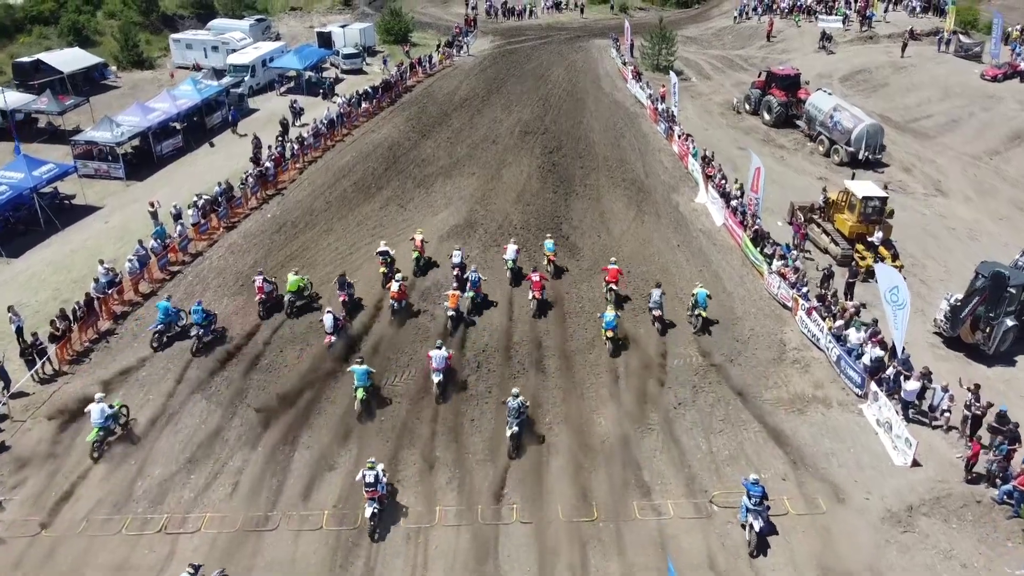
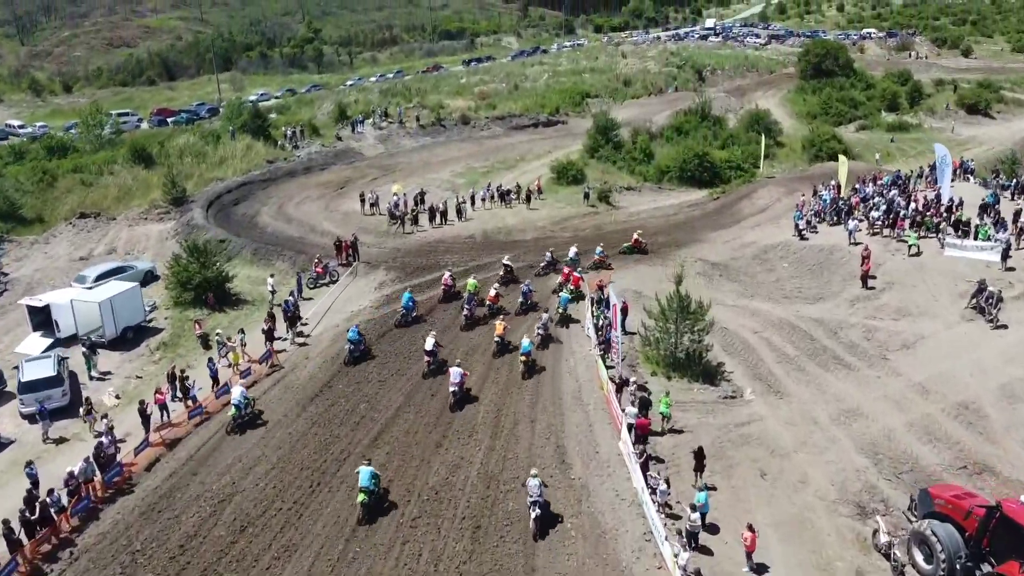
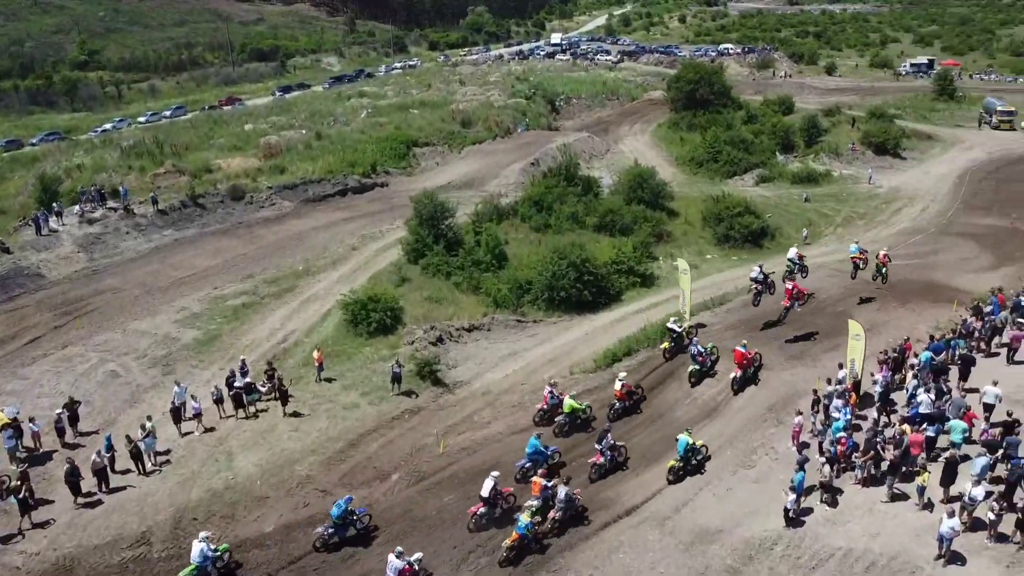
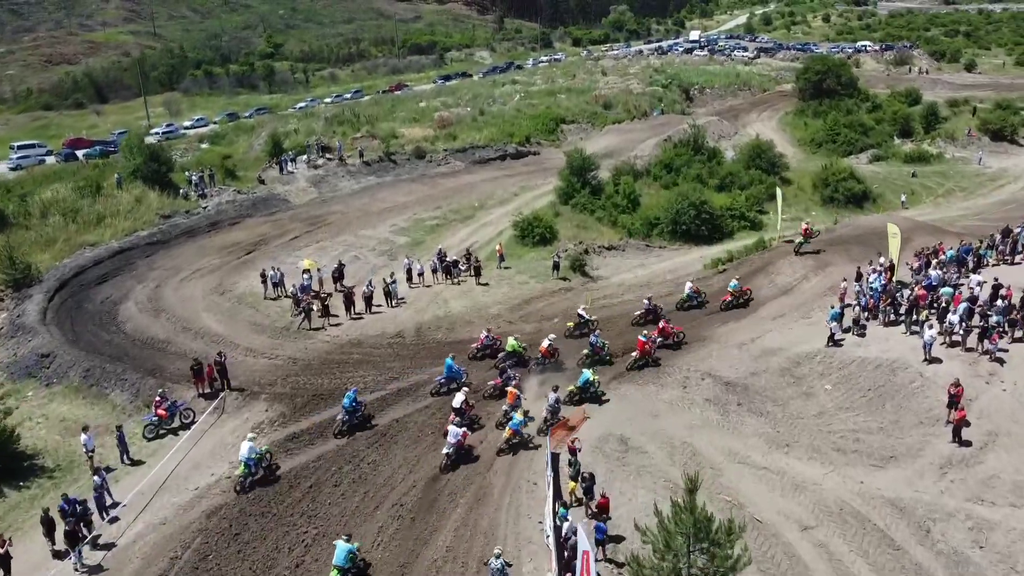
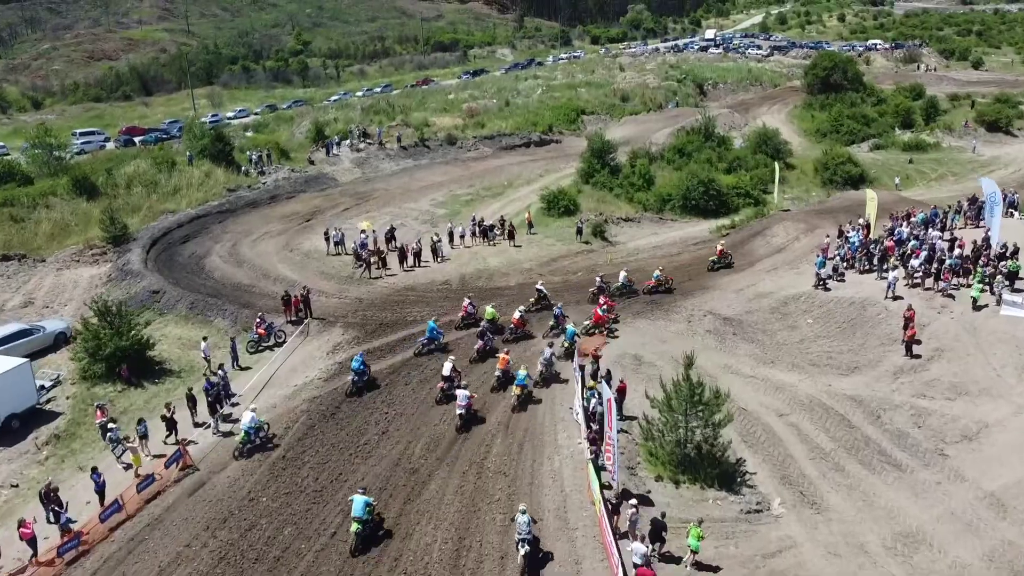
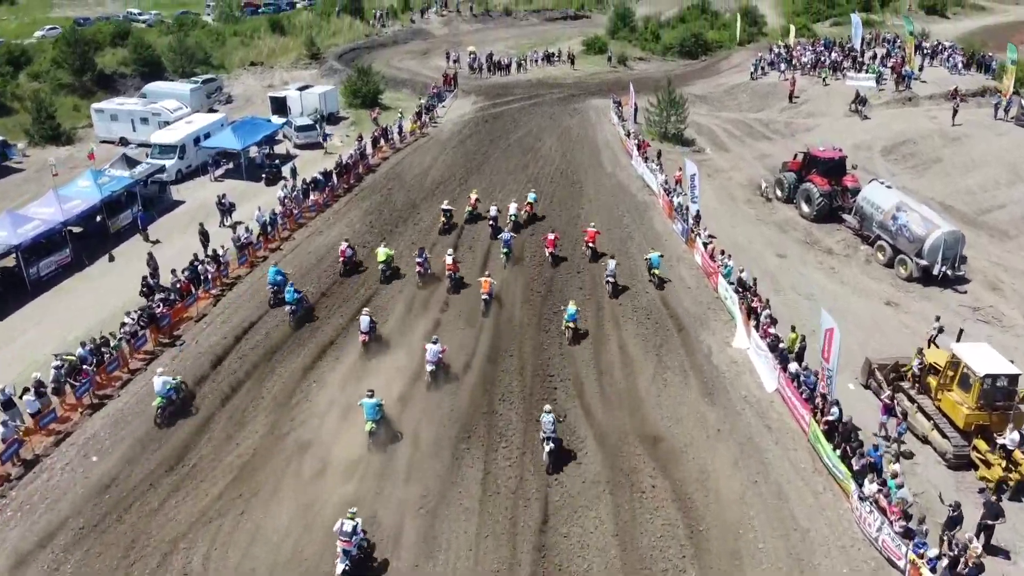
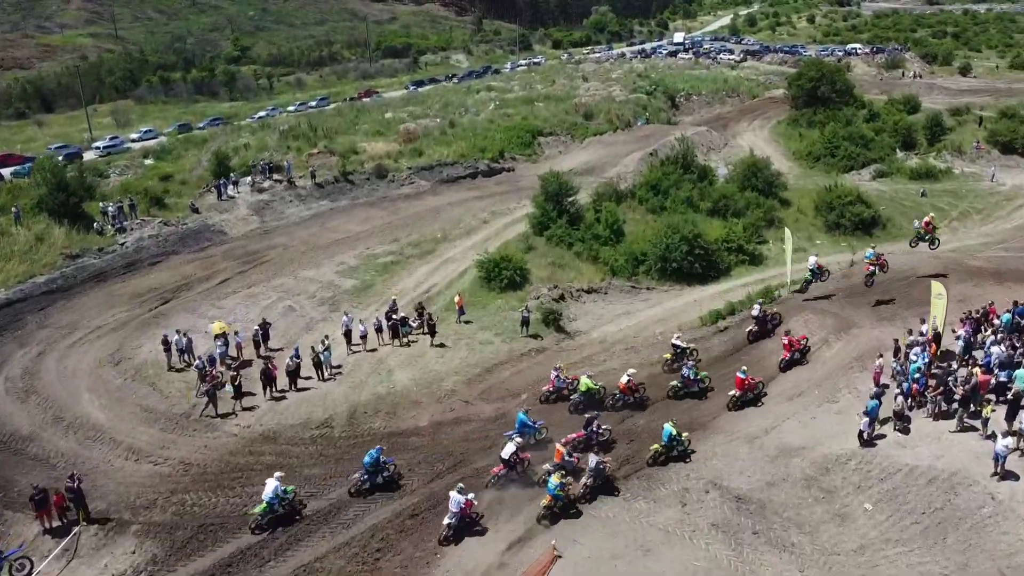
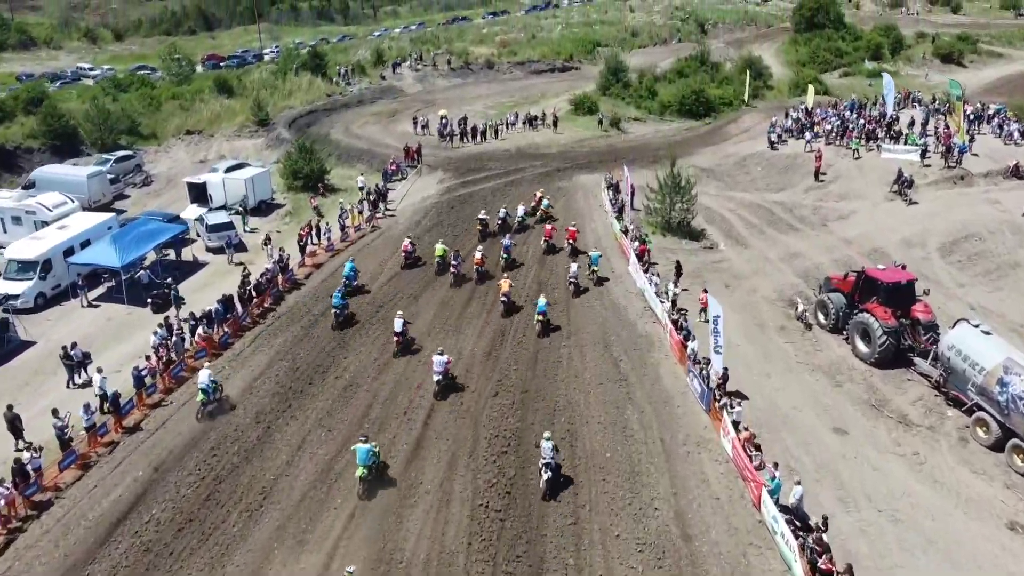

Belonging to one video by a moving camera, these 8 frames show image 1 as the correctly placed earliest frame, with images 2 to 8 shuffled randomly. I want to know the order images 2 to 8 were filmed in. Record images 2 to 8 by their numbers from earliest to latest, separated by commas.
6, 8, 2, 5, 4, 7, 3
